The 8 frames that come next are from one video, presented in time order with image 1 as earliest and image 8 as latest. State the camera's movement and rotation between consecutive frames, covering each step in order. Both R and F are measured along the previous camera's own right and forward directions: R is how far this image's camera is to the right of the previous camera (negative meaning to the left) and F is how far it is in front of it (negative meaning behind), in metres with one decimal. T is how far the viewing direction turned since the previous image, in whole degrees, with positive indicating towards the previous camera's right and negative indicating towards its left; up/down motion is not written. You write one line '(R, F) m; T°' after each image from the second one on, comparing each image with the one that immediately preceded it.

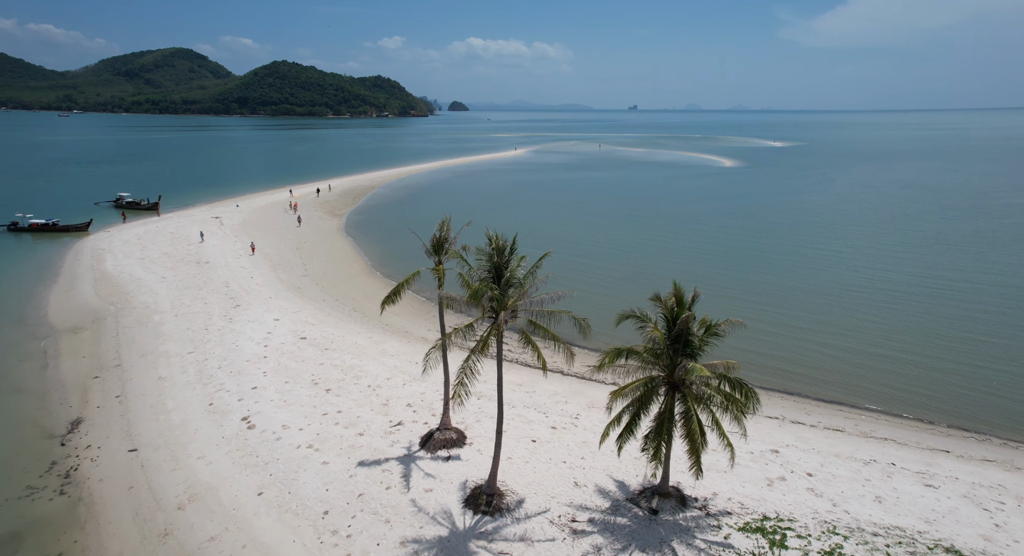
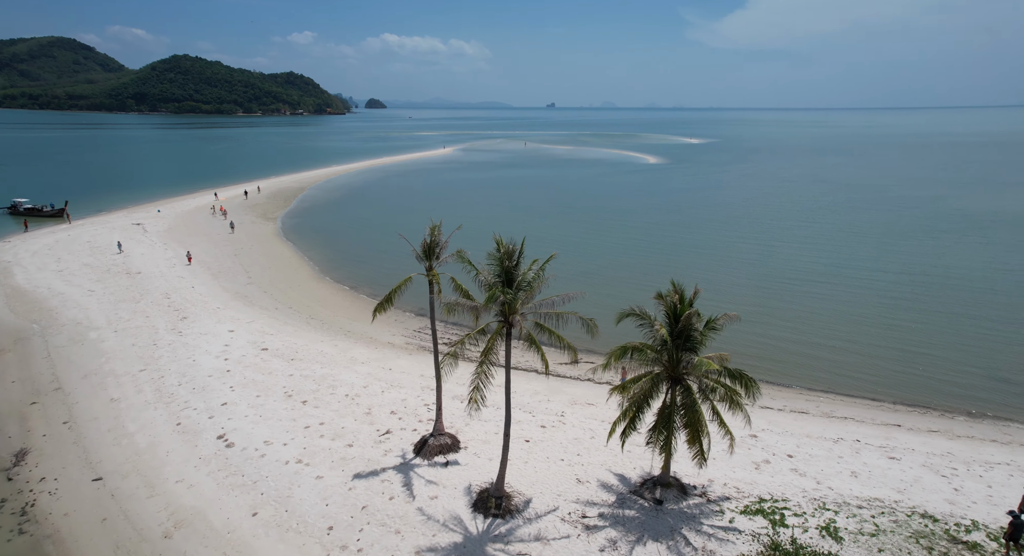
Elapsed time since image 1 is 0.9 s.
(-1.7, 0.0) m; +7°
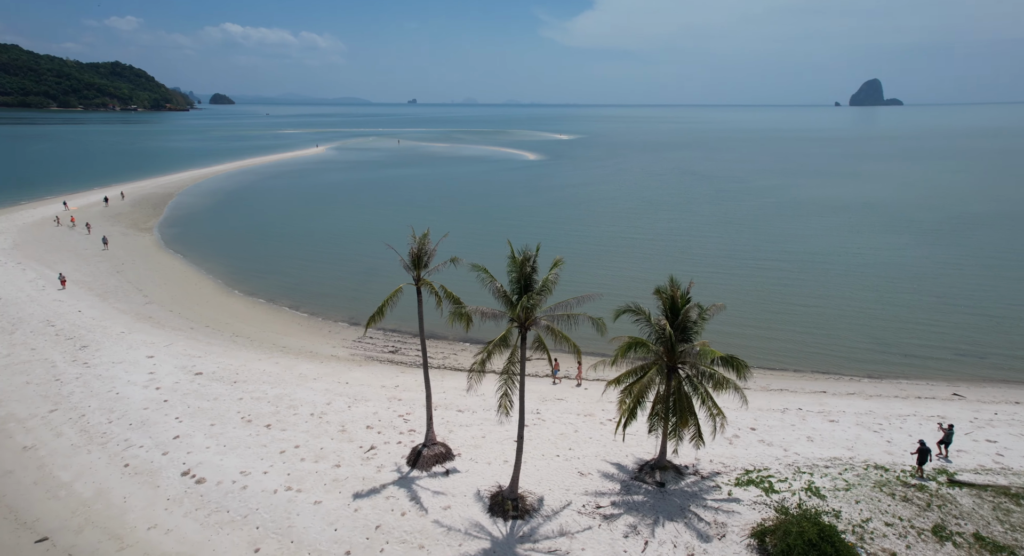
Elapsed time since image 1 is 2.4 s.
(-2.9, +0.1) m; +11°
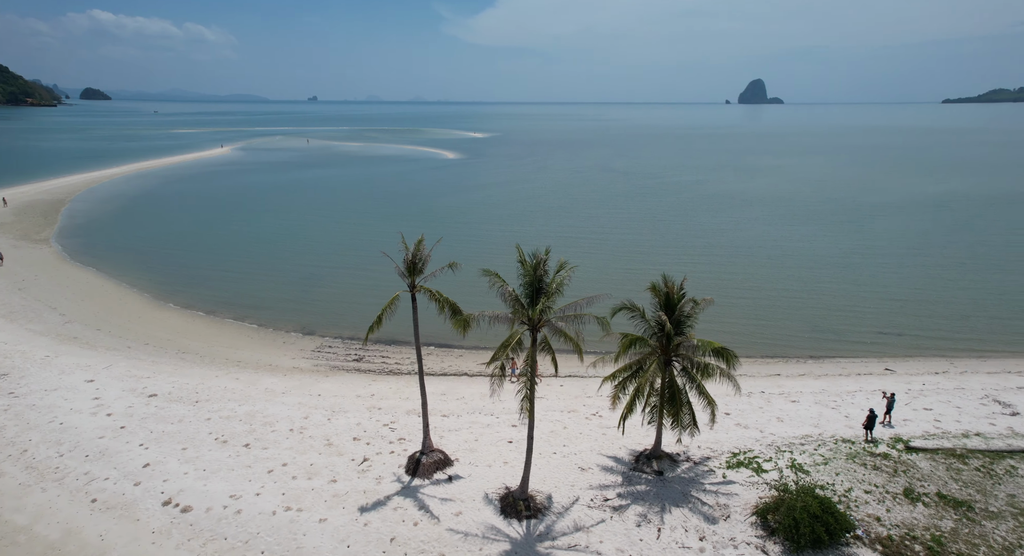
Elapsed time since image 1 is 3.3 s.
(-2.0, 0.0) m; +8°
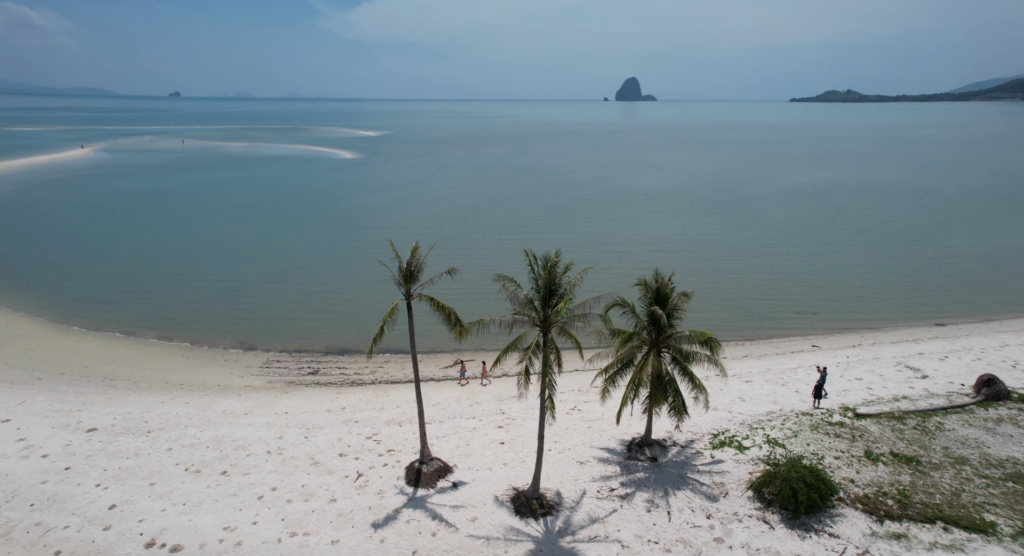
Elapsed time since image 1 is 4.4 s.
(-2.5, 0.0) m; +9°
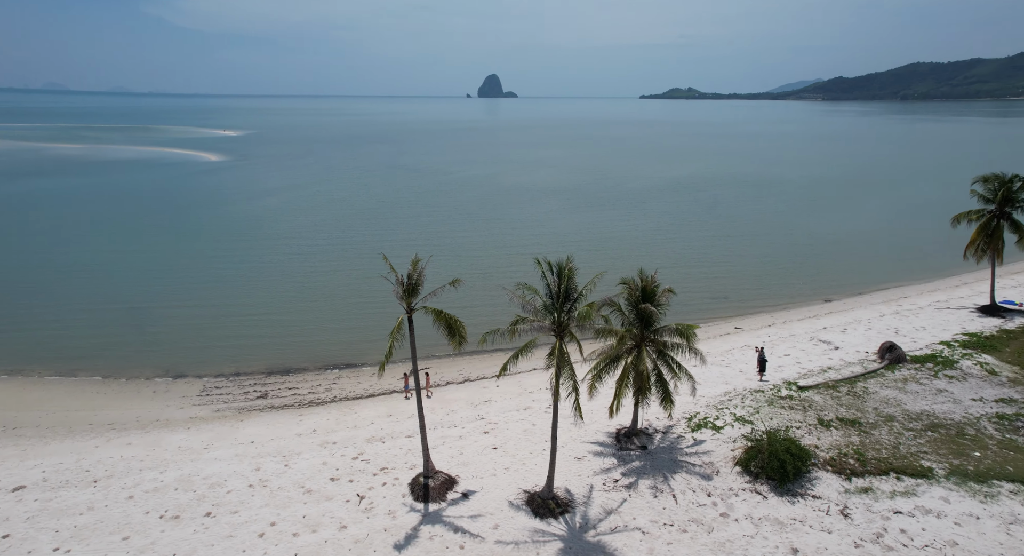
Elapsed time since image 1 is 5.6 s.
(-3.0, 0.0) m; +11°
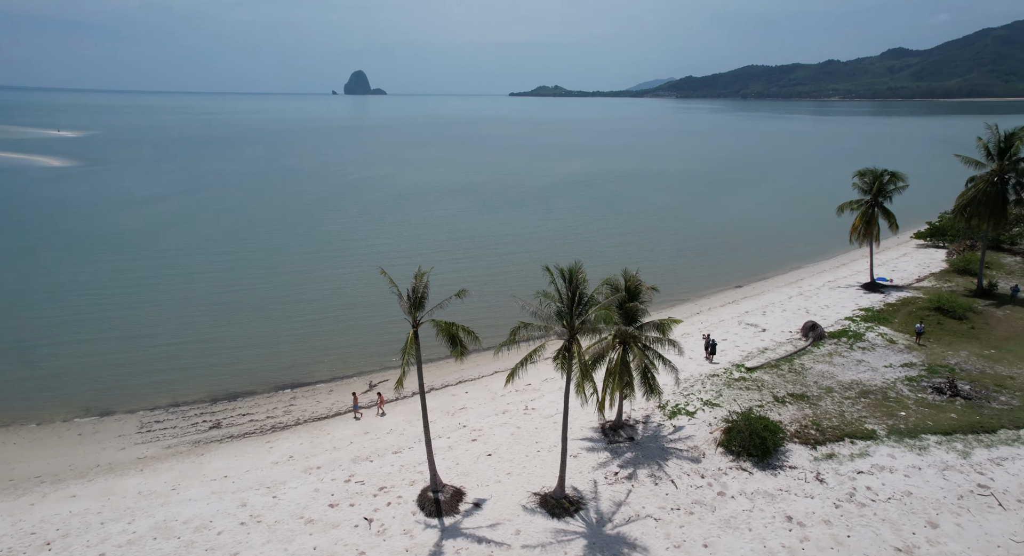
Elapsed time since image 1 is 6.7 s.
(-2.9, 0.0) m; +10°
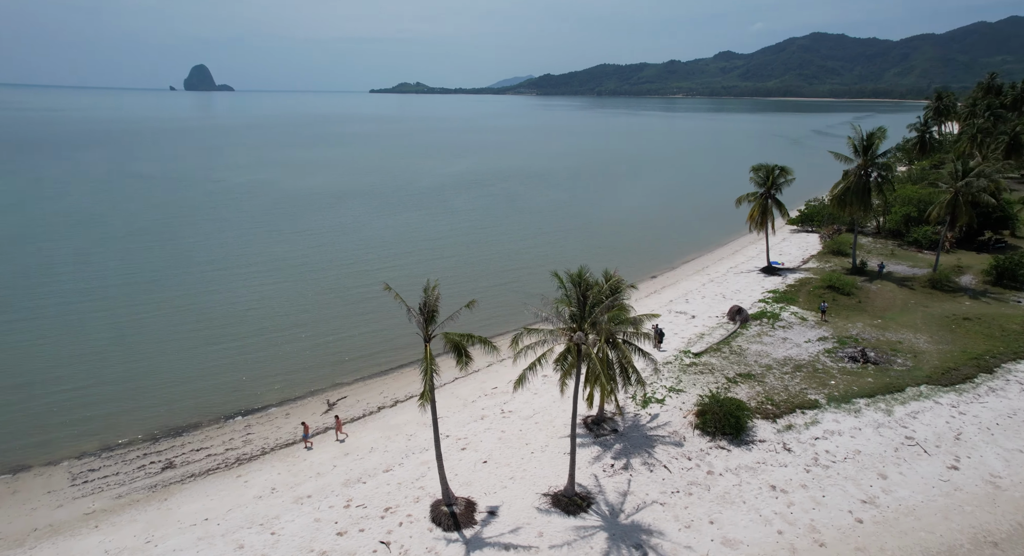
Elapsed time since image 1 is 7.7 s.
(-3.1, 0.0) m; +11°
